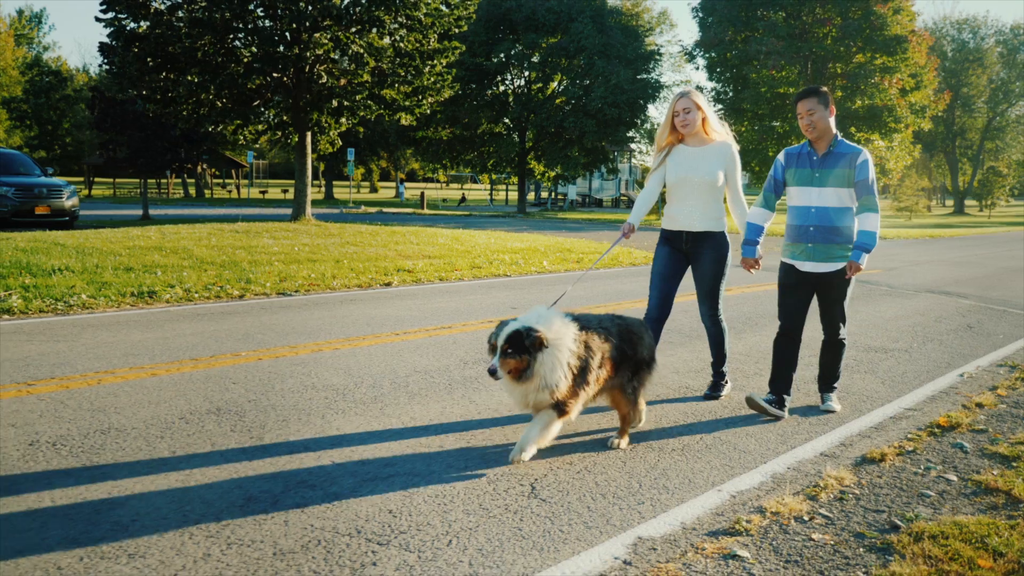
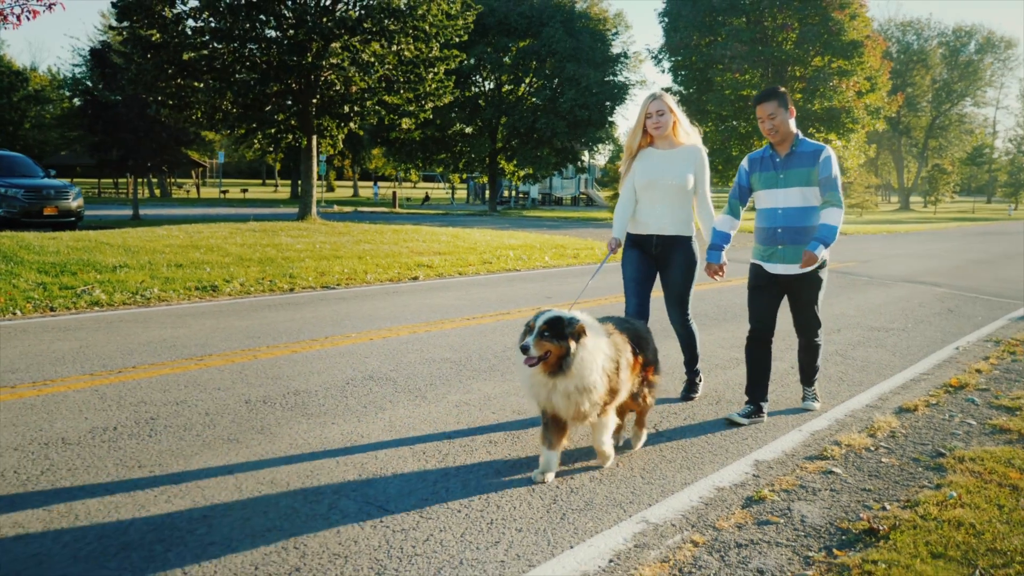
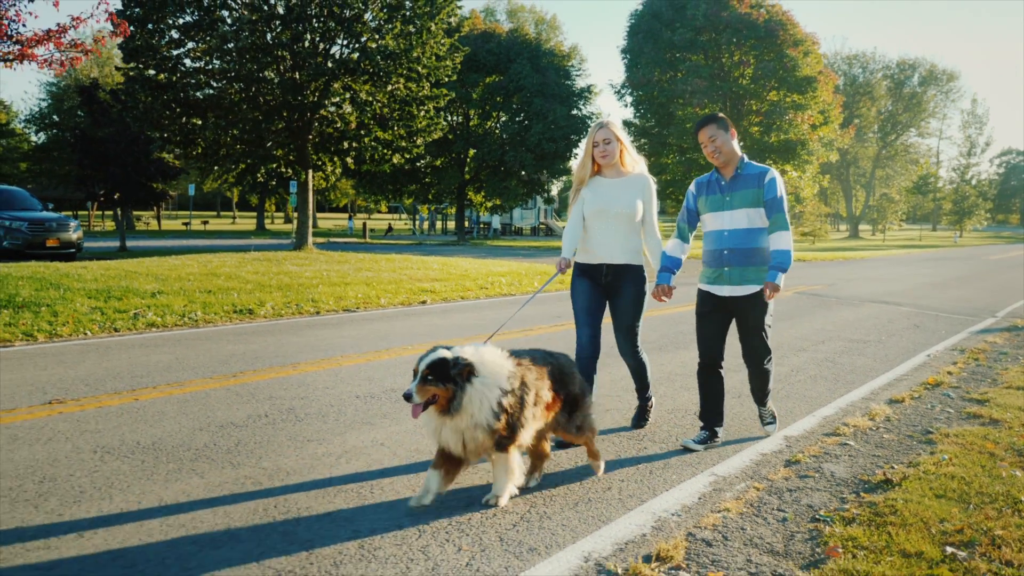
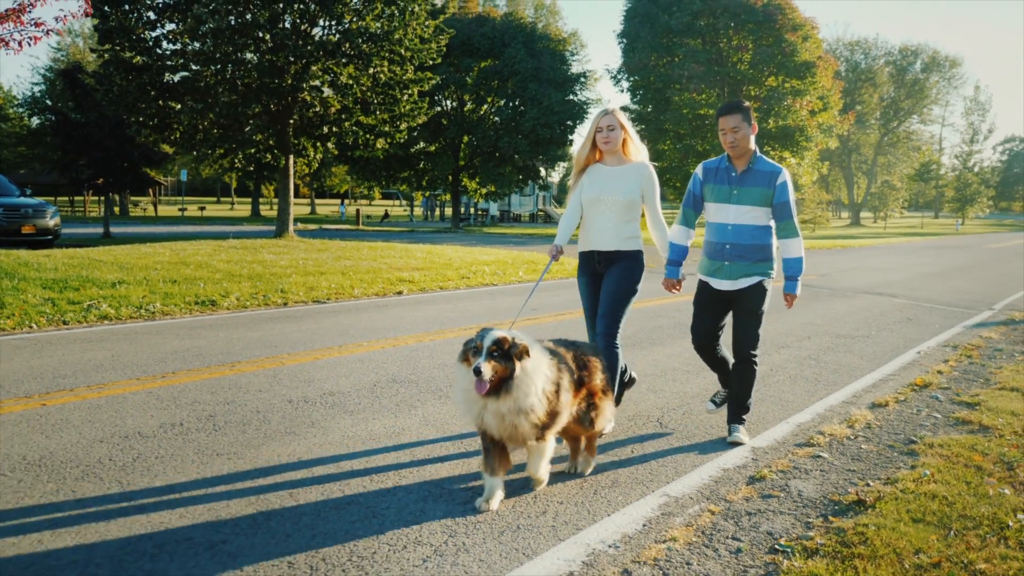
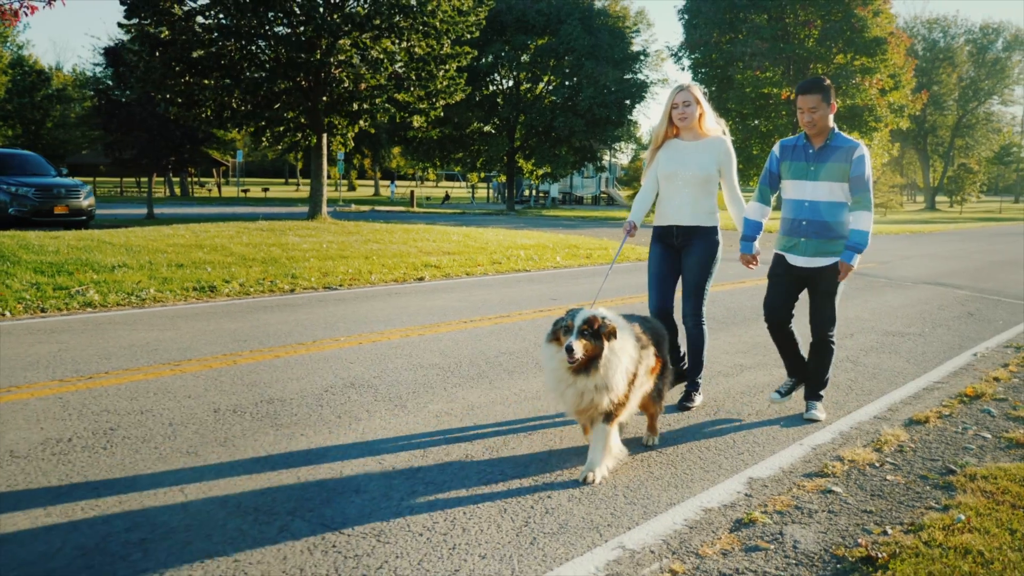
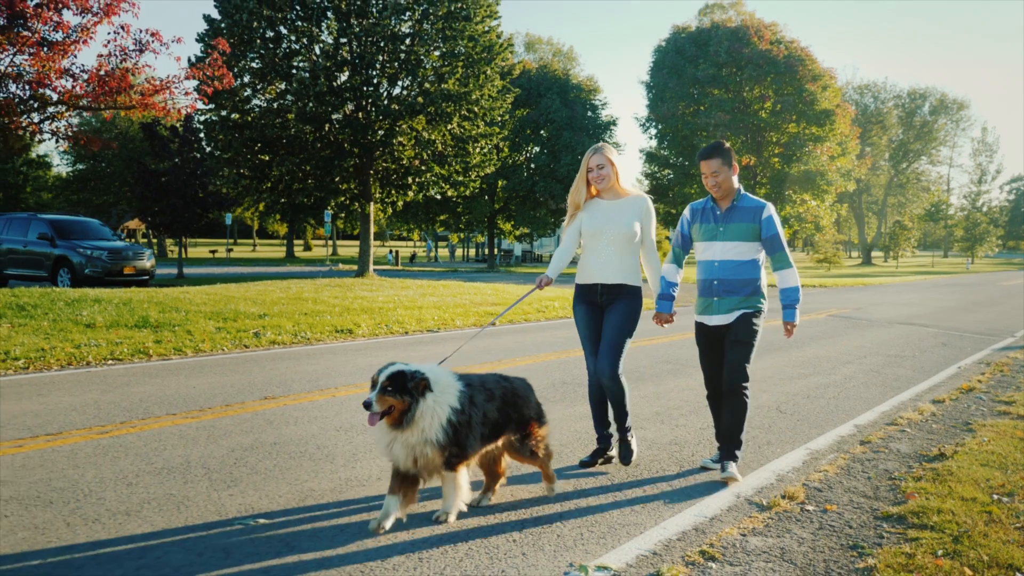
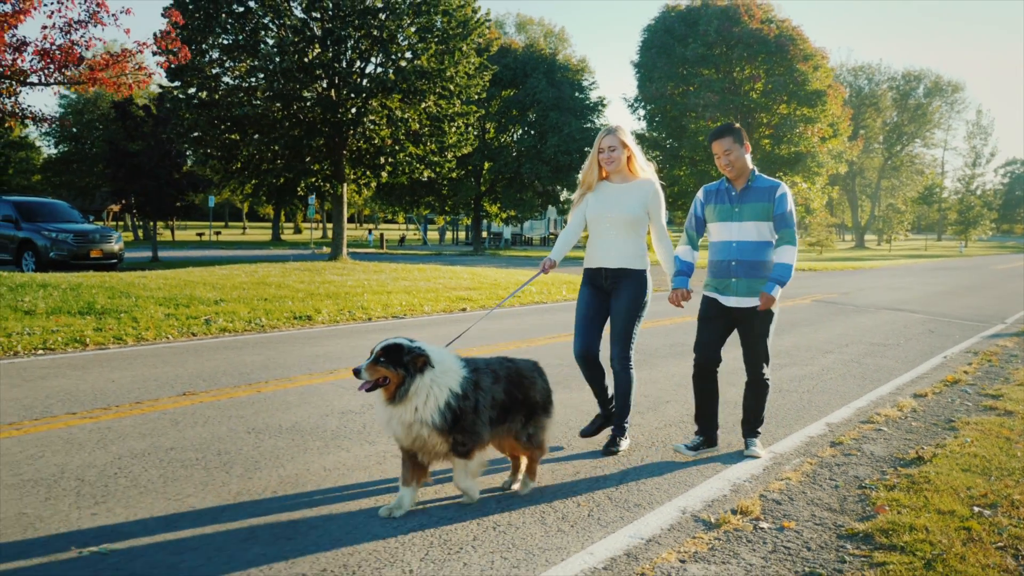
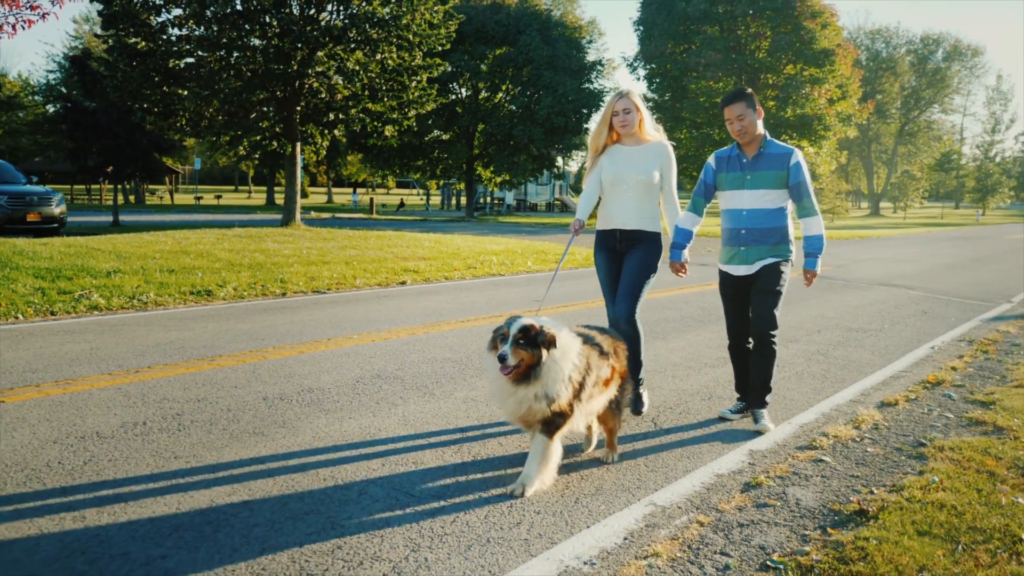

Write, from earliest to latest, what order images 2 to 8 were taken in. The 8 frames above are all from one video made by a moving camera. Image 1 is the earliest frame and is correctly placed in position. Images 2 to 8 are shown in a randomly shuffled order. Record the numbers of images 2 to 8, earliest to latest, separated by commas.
5, 2, 8, 4, 3, 7, 6
